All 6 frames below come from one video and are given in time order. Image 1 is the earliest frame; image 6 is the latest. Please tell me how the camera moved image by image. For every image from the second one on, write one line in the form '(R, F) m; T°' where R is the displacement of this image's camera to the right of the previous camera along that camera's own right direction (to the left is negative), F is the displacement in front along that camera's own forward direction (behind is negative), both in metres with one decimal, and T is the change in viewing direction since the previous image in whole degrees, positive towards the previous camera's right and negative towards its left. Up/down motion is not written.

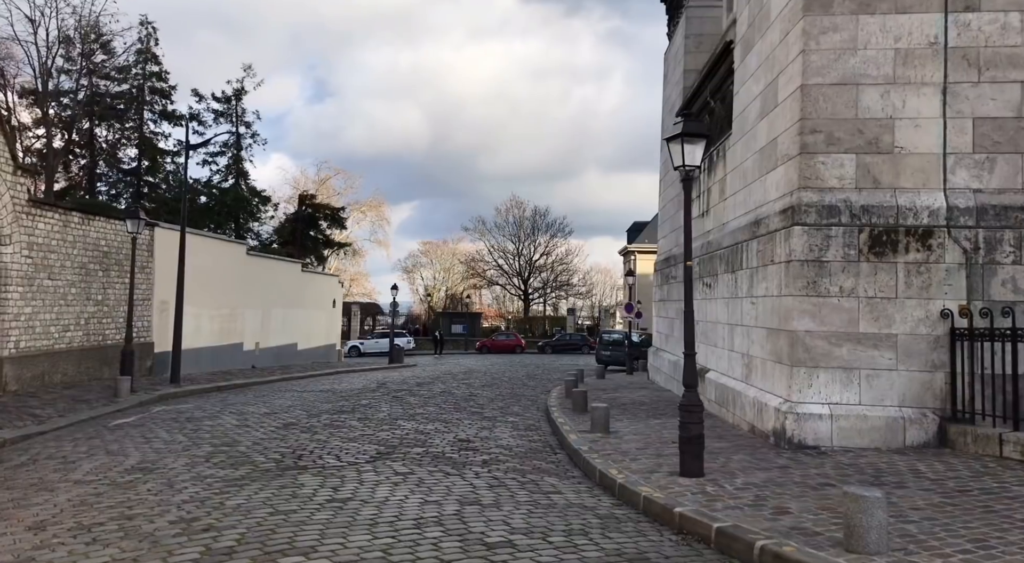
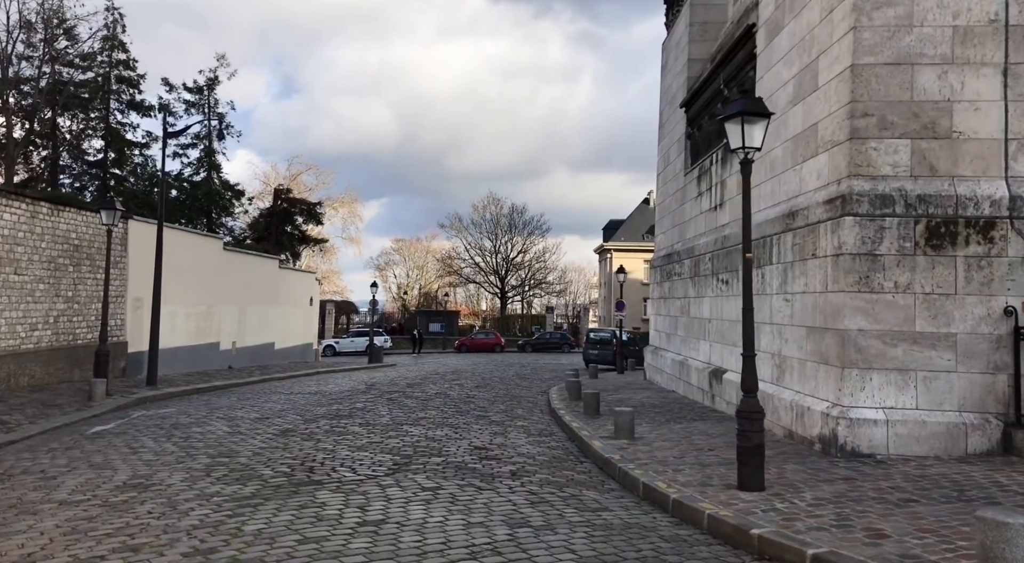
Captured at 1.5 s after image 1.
(-0.7, +0.9) m; +2°
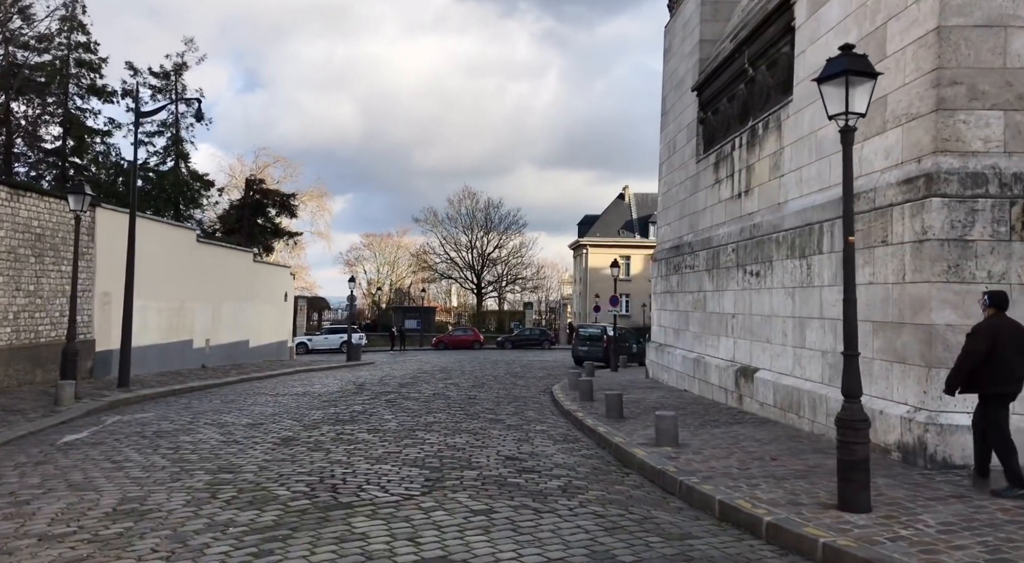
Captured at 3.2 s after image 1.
(-0.8, +1.3) m; +2°
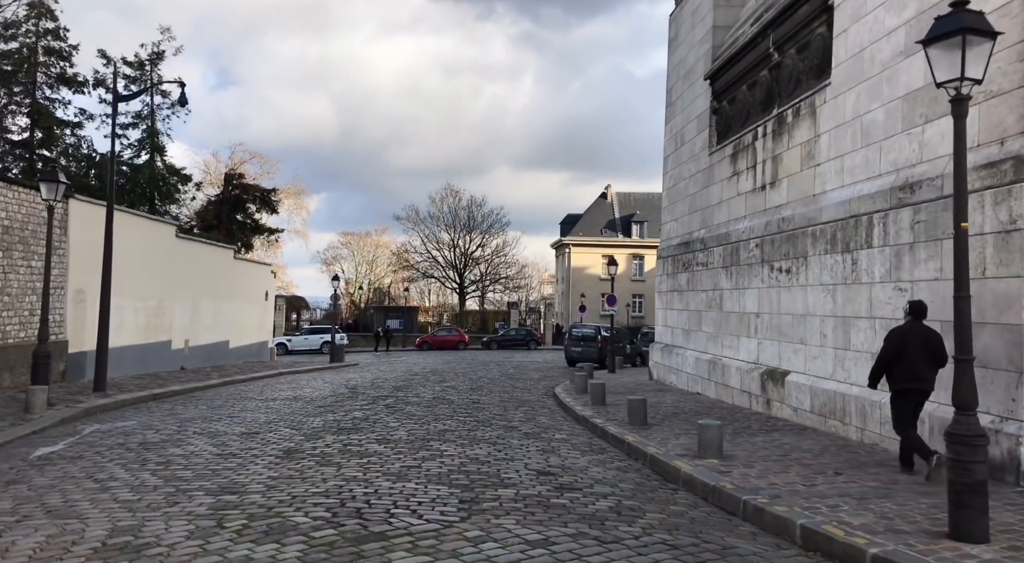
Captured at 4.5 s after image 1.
(-0.6, +1.0) m; +2°
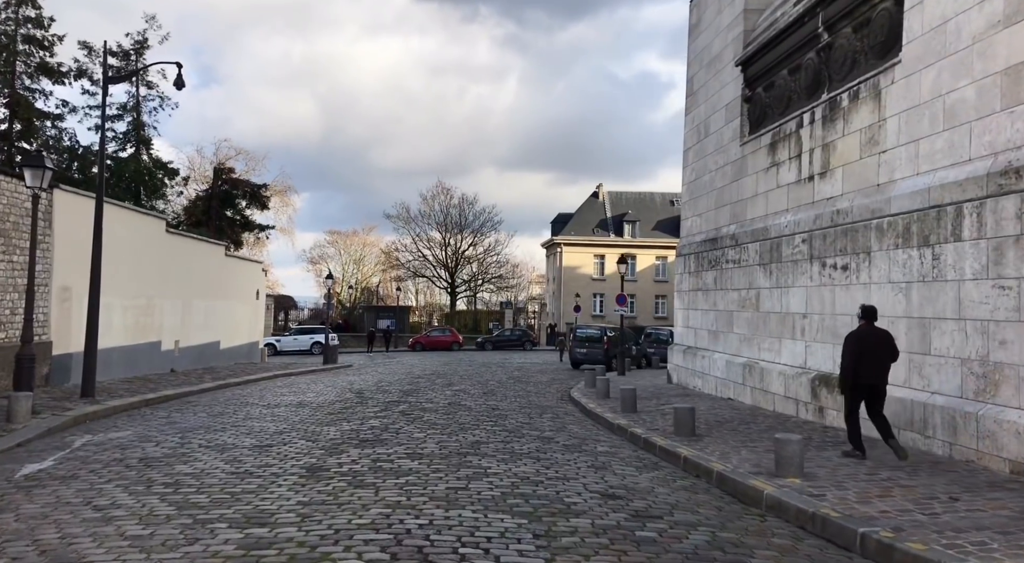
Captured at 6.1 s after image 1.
(-0.8, +1.2) m; +1°
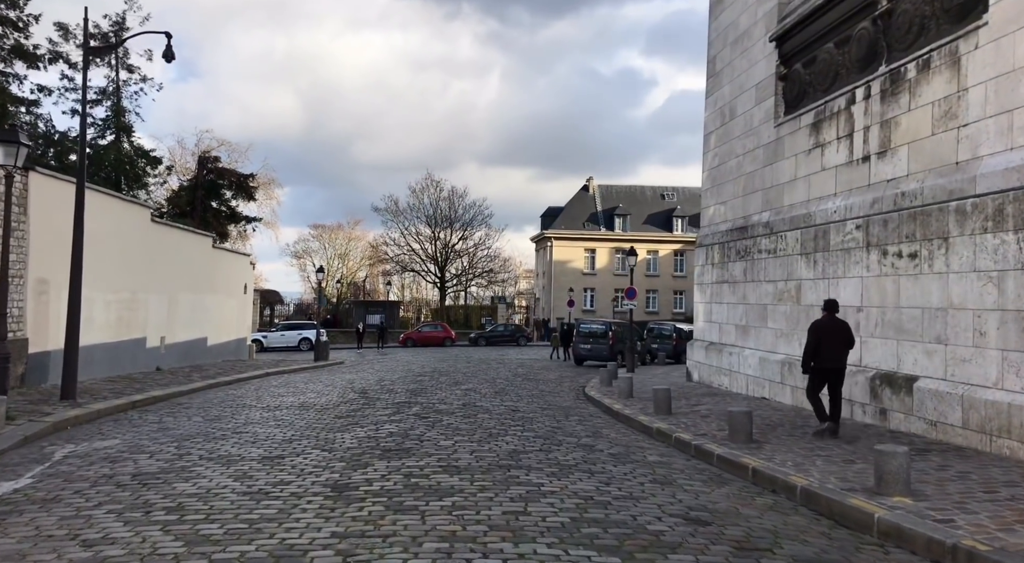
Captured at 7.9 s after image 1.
(-0.7, +1.3) m; +1°
